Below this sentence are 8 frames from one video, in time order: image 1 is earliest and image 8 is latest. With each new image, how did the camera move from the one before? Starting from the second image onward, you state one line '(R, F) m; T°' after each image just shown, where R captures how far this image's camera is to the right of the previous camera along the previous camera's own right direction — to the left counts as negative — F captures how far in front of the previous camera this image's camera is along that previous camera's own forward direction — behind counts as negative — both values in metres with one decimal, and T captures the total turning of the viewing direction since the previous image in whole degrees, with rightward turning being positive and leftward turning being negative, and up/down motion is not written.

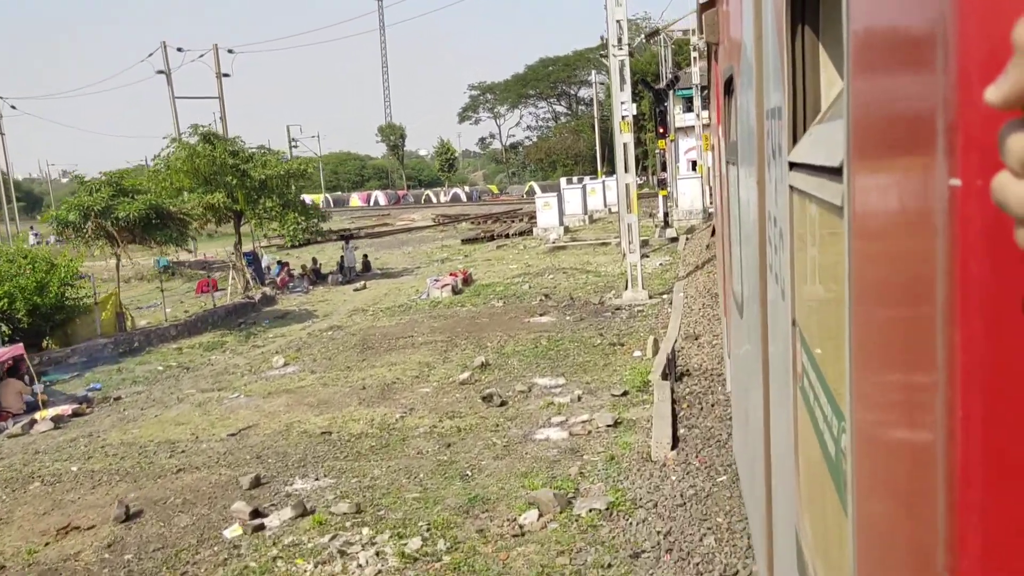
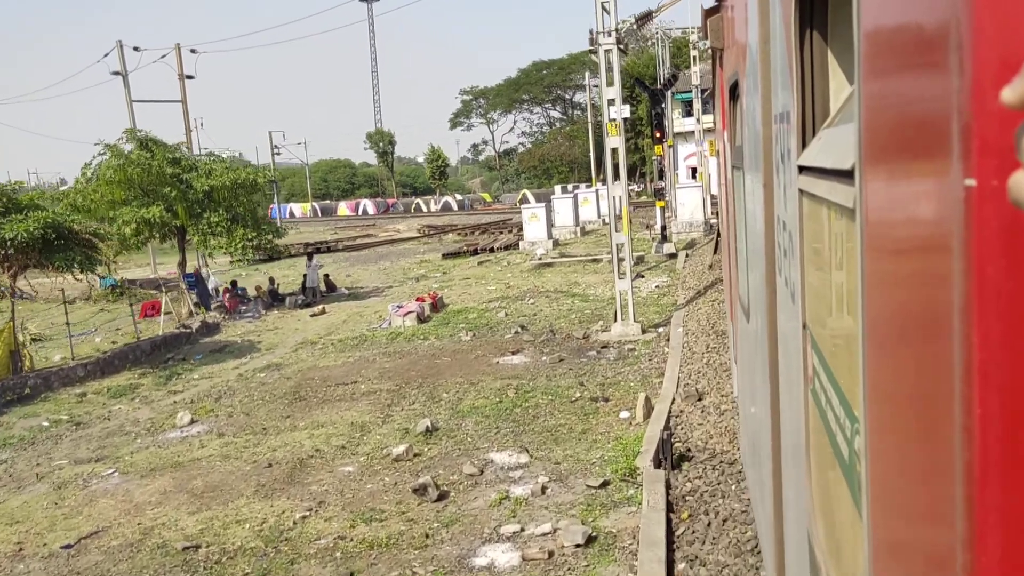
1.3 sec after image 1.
(+0.3, +1.3) m; 0°
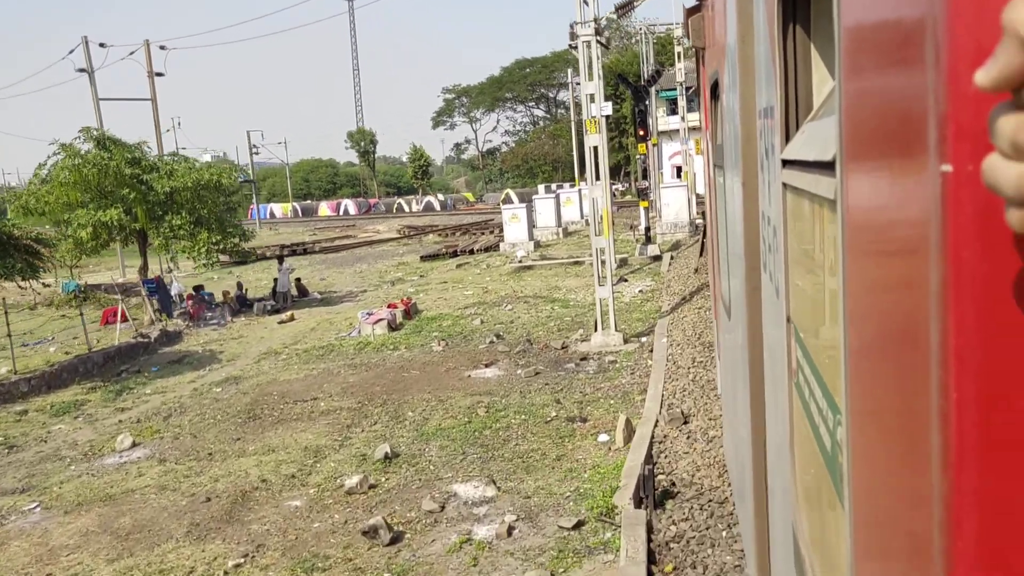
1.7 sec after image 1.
(+0.1, +0.4) m; +1°
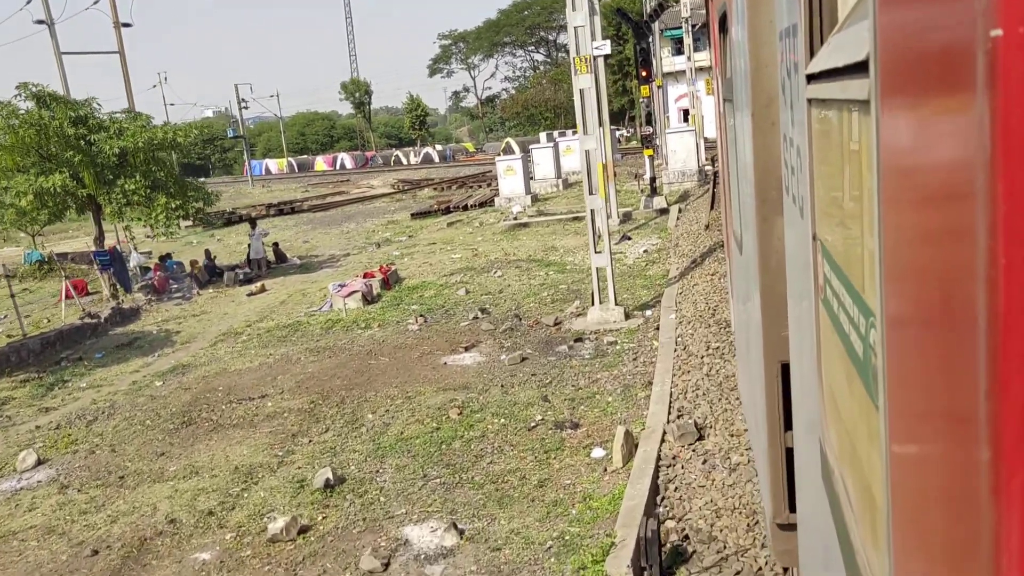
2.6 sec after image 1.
(+0.2, +0.9) m; -1°
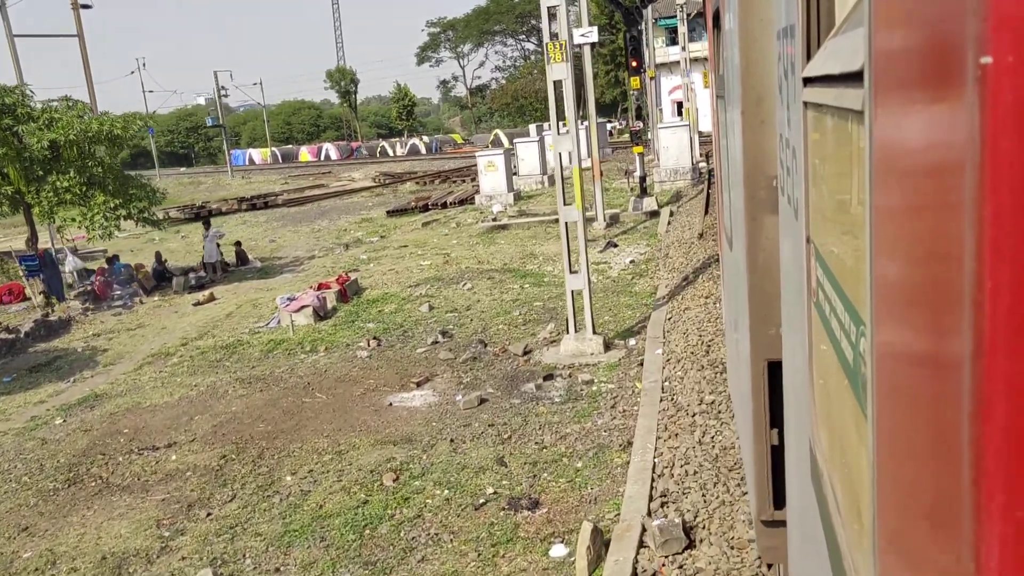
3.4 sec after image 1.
(+0.2, +0.8) m; 0°
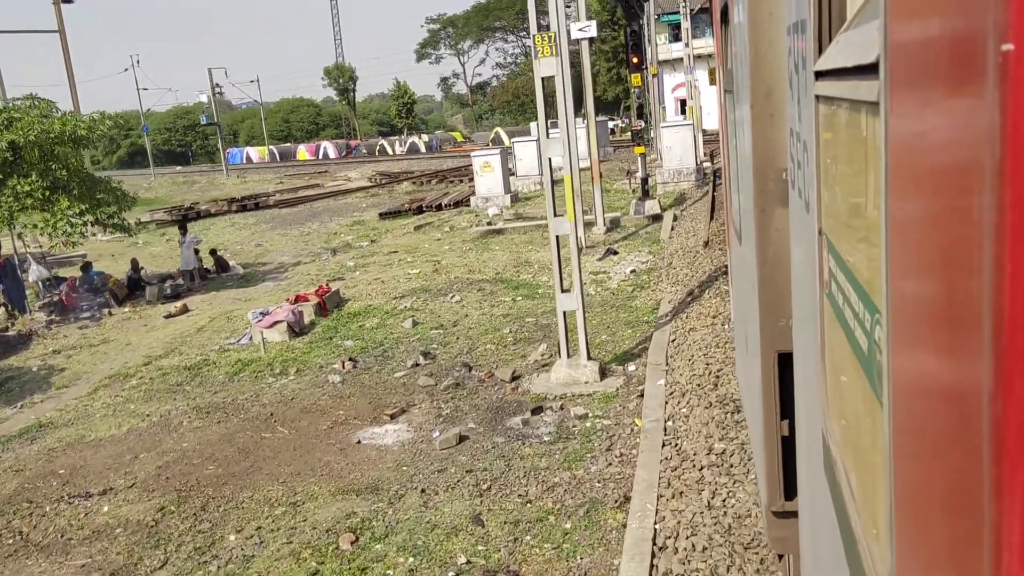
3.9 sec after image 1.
(+0.1, +0.5) m; 0°
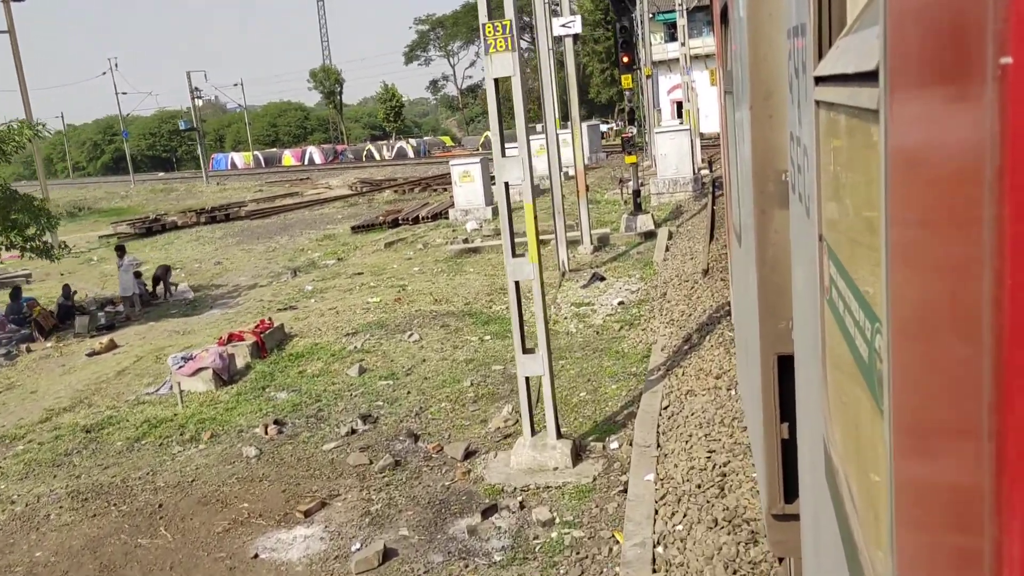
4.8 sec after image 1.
(+0.2, +0.9) m; 0°
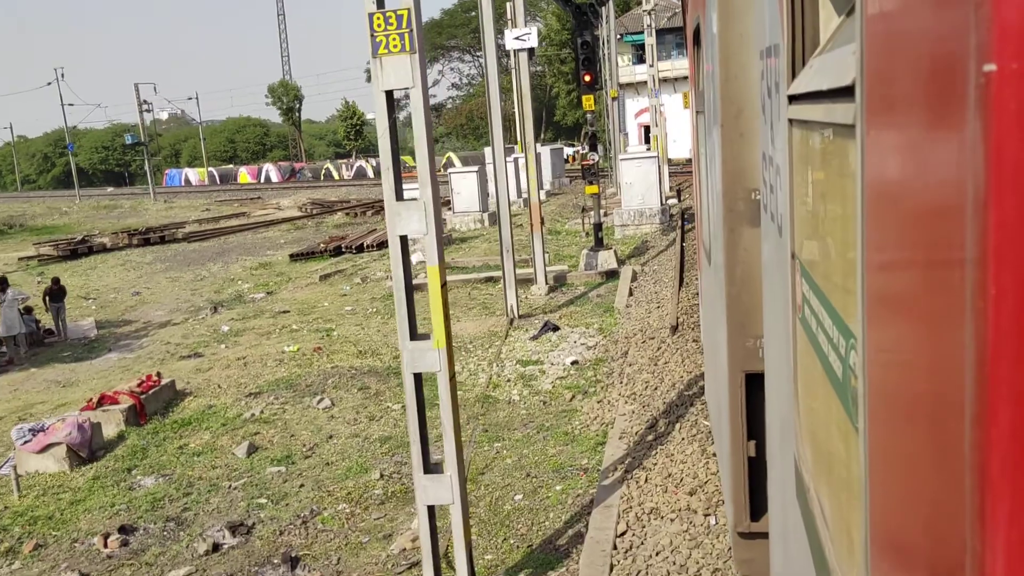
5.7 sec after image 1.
(+0.2, +0.9) m; +2°
